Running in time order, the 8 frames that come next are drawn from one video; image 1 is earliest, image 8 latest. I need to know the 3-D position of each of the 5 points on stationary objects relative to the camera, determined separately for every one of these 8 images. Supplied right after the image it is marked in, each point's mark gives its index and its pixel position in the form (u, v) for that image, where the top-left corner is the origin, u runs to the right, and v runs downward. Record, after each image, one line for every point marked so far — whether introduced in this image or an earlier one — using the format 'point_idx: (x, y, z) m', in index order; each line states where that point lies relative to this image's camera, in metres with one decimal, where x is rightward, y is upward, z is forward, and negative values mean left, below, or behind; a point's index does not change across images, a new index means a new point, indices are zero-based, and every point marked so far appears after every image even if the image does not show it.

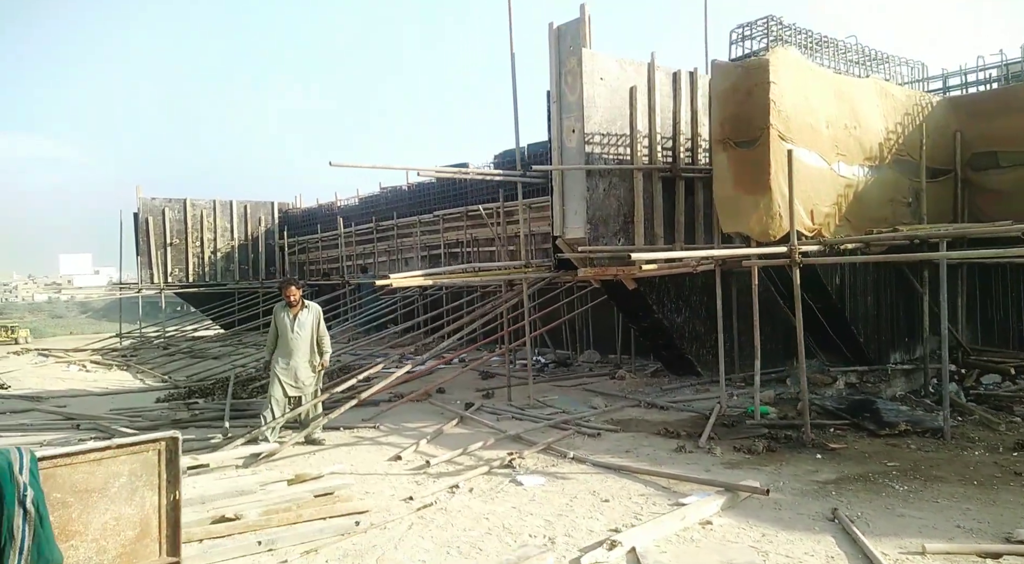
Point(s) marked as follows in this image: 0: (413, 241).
0: (-2.5, +1.0, +16.7) m
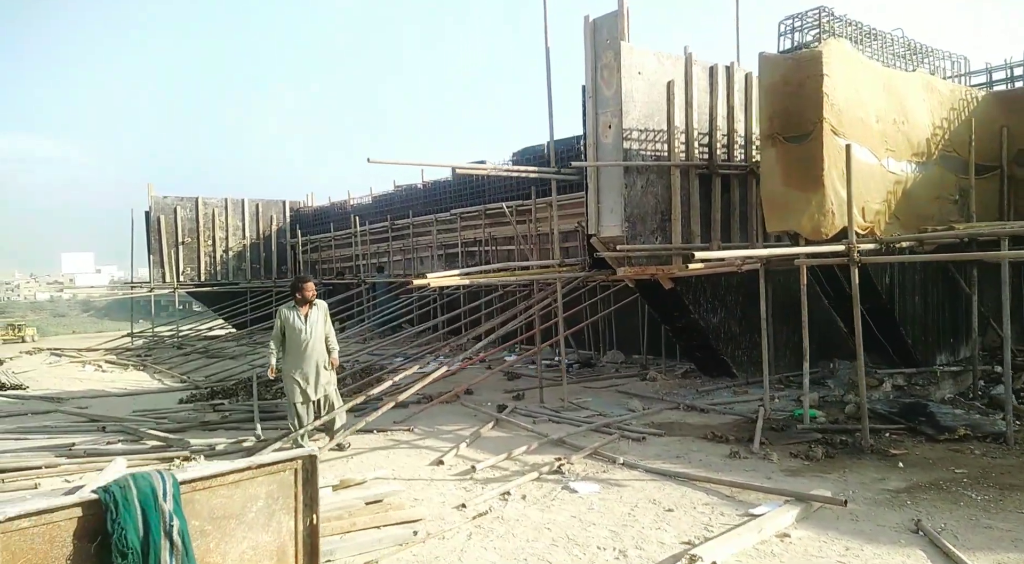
0: (-2.1, +1.0, +16.5) m
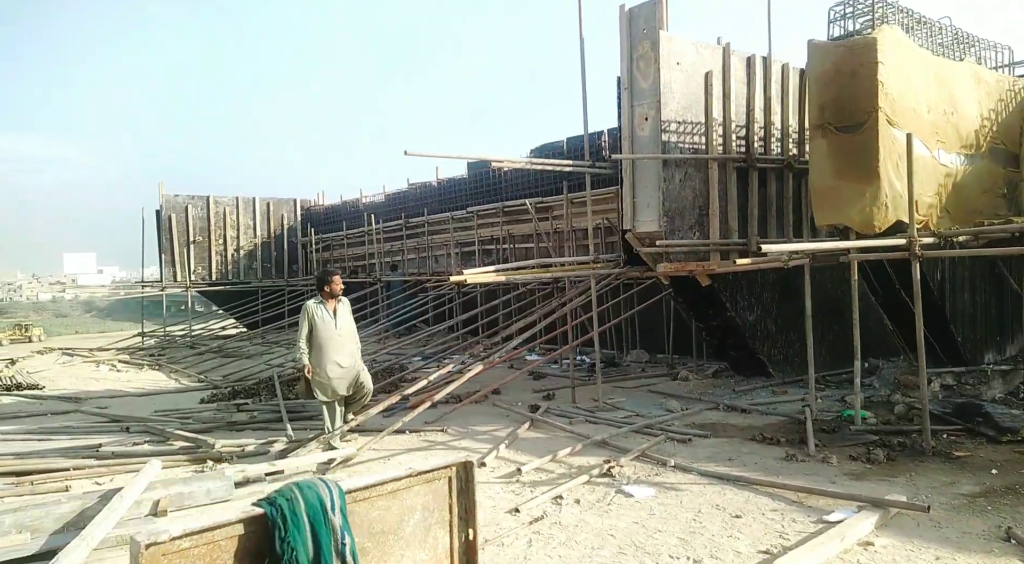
0: (-1.7, +1.1, +16.3) m
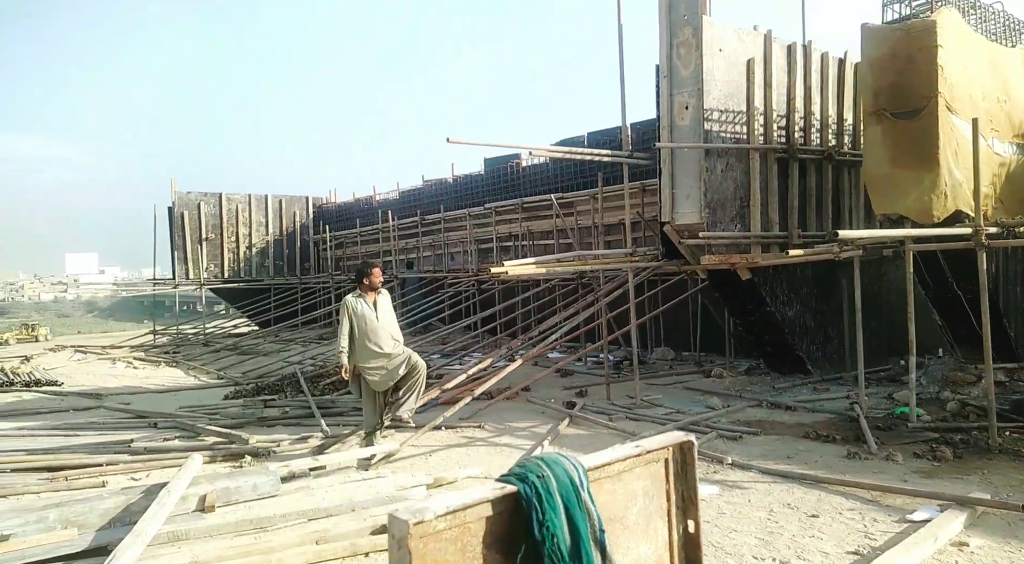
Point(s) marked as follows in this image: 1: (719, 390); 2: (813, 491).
0: (-1.2, +1.1, +16.1) m
1: (+2.5, -1.3, +7.9) m
2: (+2.0, -1.4, +4.3) m
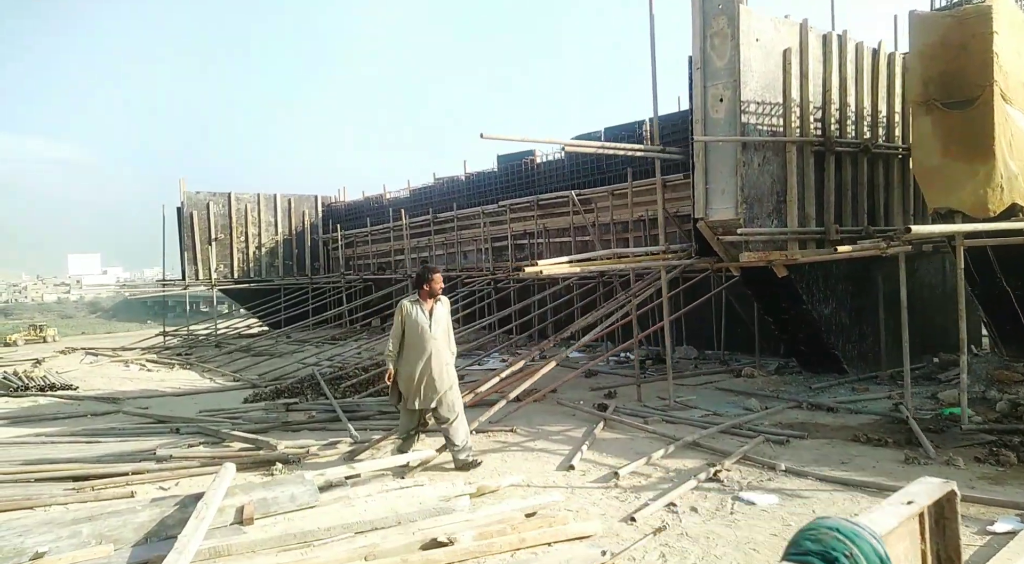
0: (-0.9, +1.2, +15.9) m
1: (+2.8, -1.3, +7.7) m
2: (+2.3, -1.4, +4.1) m
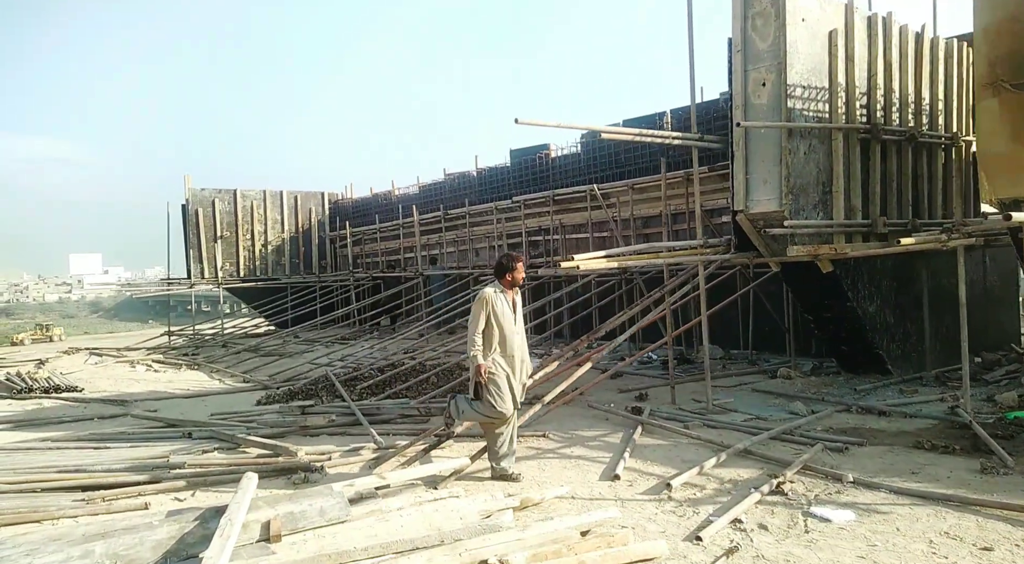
0: (-0.5, +1.2, +15.5) m
1: (+3.1, -1.2, +7.3) m
2: (+2.6, -1.3, +3.8) m
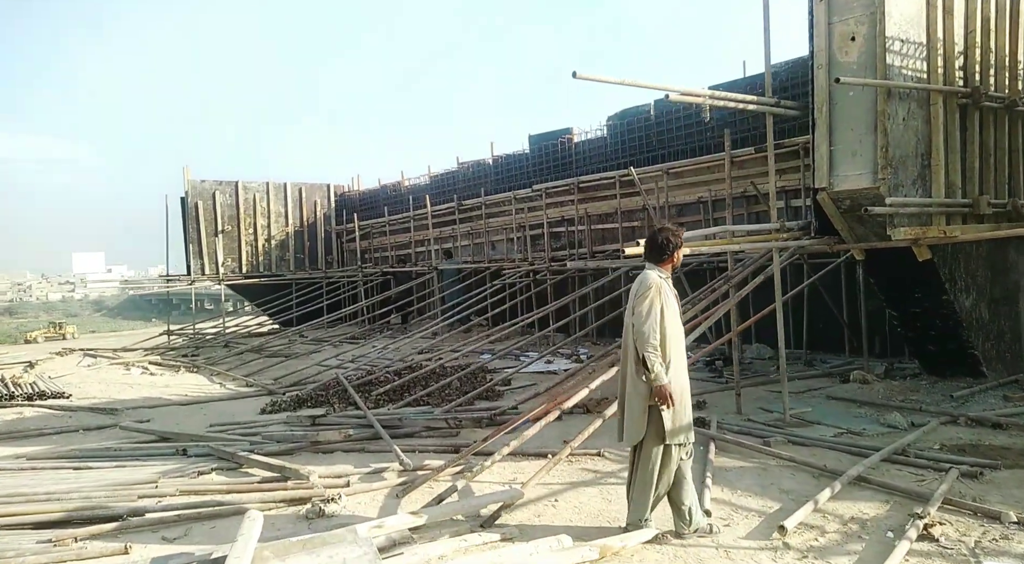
0: (-0.1, +1.4, +14.6) m
1: (+3.5, -1.1, +6.4) m
2: (+3.0, -1.3, +2.8) m
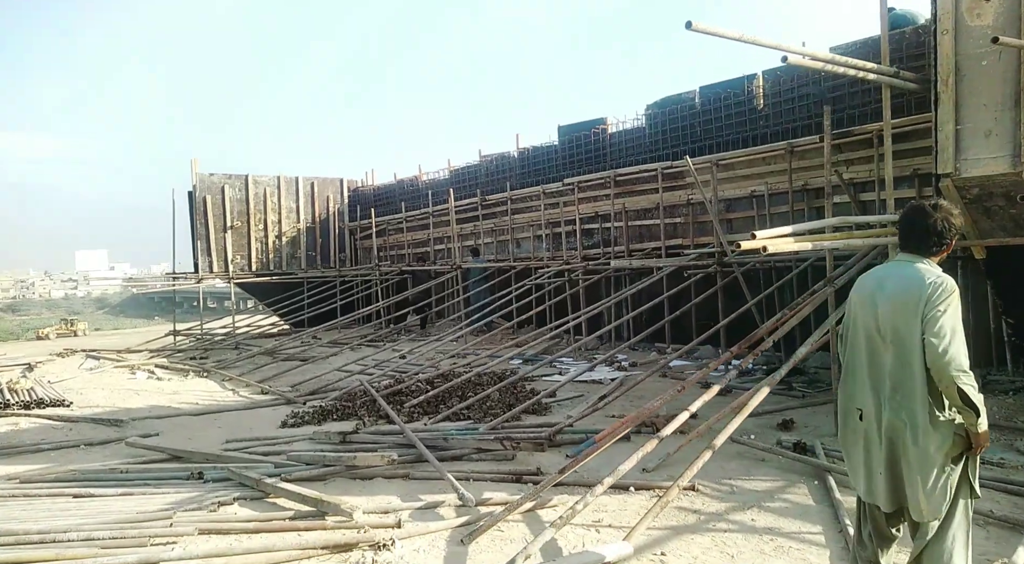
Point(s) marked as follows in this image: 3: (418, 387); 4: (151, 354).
0: (+0.5, +1.4, +13.8) m
1: (+4.1, -1.2, +5.5) m
2: (+3.5, -1.3, +2.0) m
3: (-1.2, -1.3, +8.2) m
4: (-7.6, -1.5, +13.8) m
